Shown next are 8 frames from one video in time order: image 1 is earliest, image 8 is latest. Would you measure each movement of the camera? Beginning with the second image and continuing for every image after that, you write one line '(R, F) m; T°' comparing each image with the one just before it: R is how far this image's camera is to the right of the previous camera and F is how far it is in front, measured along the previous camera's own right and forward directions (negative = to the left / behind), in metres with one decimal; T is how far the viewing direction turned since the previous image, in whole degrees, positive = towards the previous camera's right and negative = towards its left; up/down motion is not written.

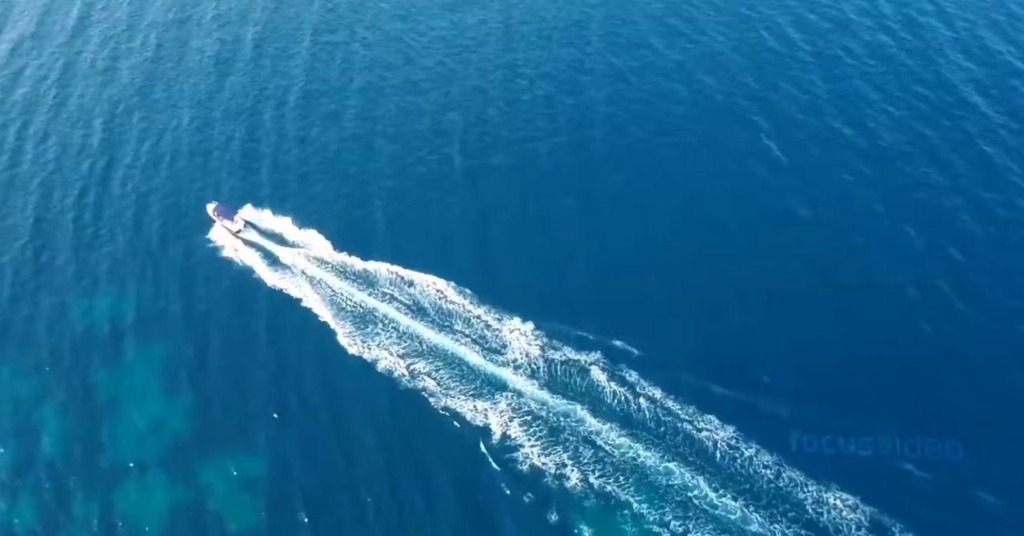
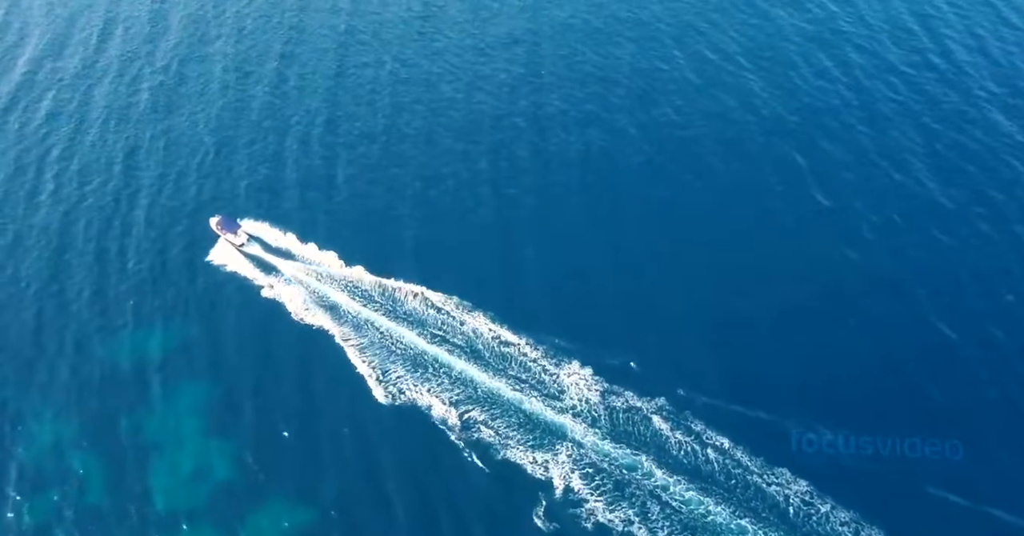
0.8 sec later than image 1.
(-3.5, +3.3) m; 0°
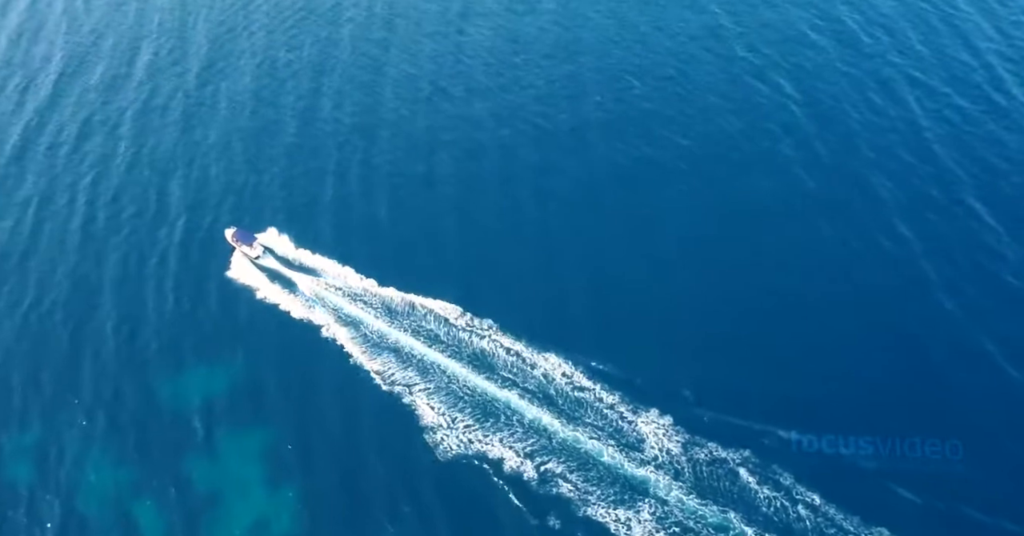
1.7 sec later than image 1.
(-3.8, +3.4) m; 0°
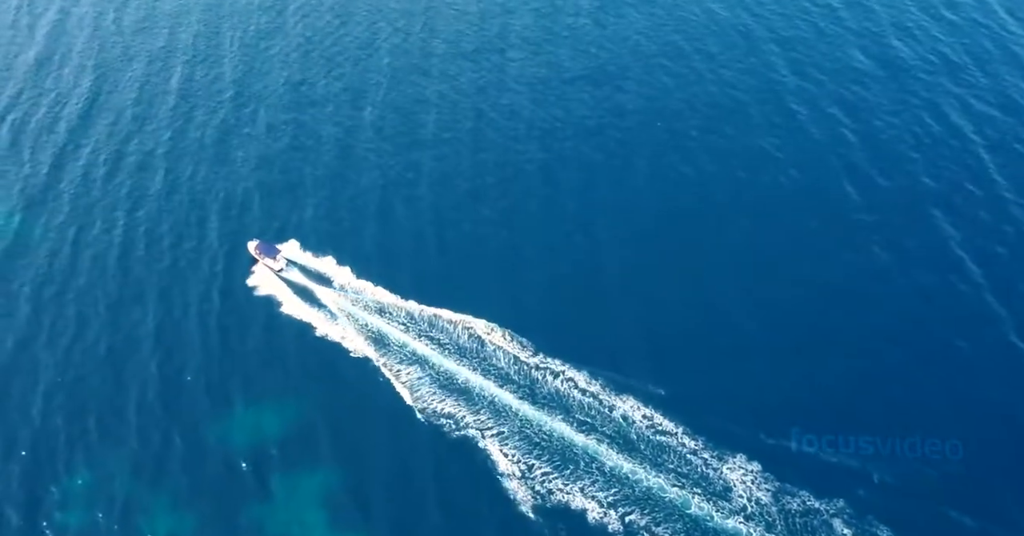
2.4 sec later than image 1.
(-3.4, +2.8) m; 0°
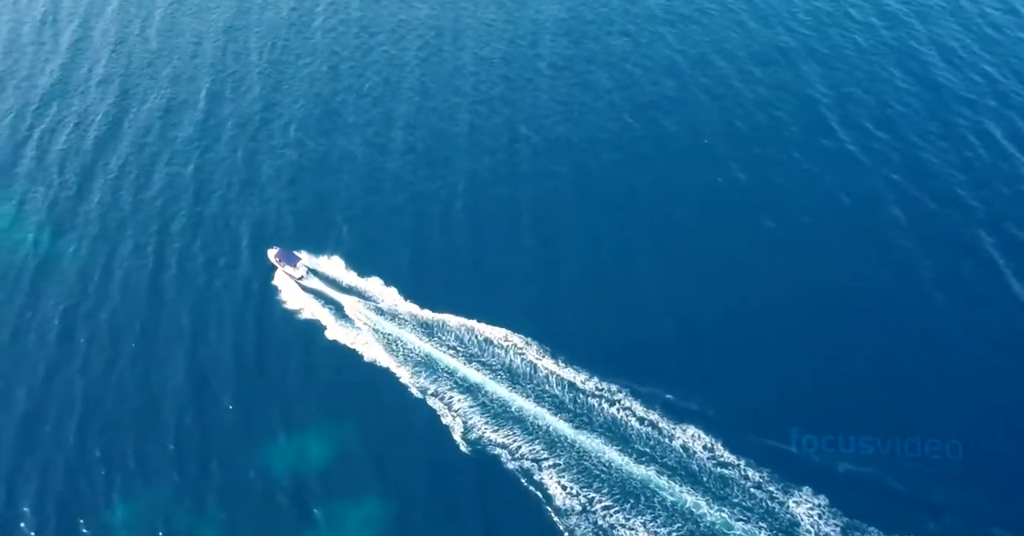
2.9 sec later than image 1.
(-2.9, +0.8) m; 0°
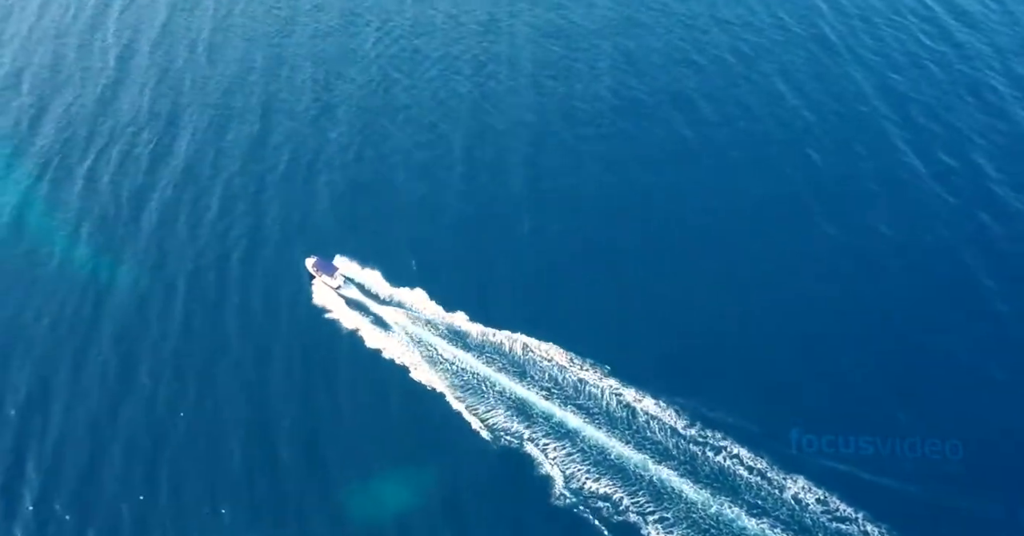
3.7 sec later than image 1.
(-5.4, +1.2) m; 0°
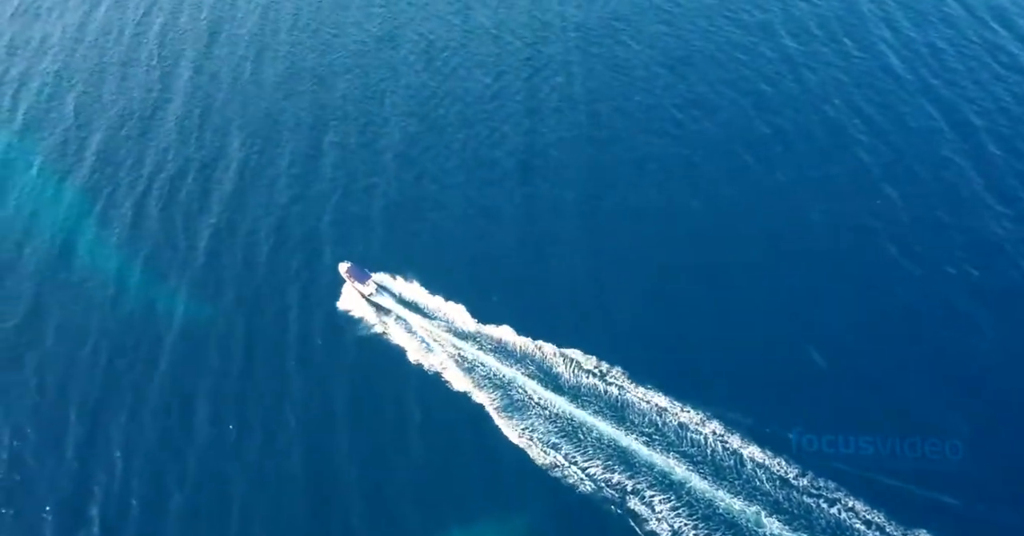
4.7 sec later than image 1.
(-5.7, +1.1) m; 0°
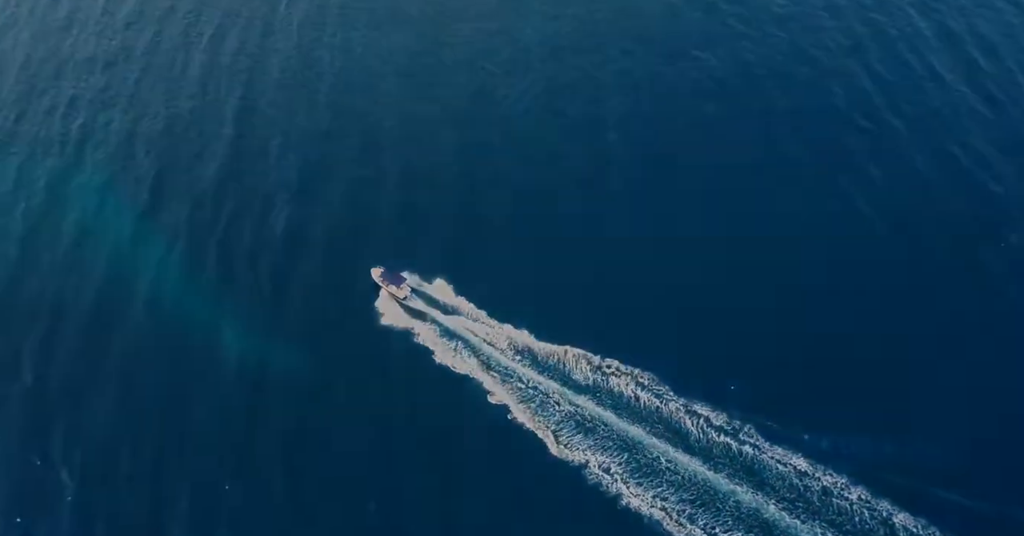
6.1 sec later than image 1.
(-6.4, +2.8) m; 0°
